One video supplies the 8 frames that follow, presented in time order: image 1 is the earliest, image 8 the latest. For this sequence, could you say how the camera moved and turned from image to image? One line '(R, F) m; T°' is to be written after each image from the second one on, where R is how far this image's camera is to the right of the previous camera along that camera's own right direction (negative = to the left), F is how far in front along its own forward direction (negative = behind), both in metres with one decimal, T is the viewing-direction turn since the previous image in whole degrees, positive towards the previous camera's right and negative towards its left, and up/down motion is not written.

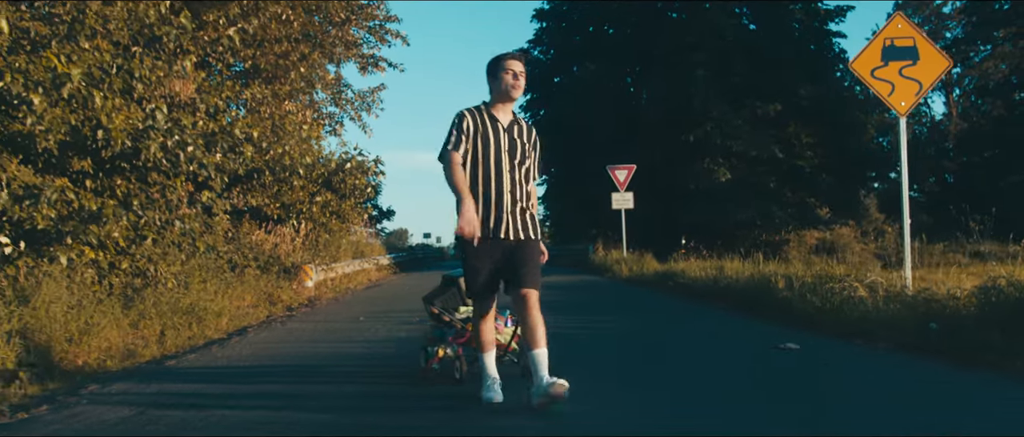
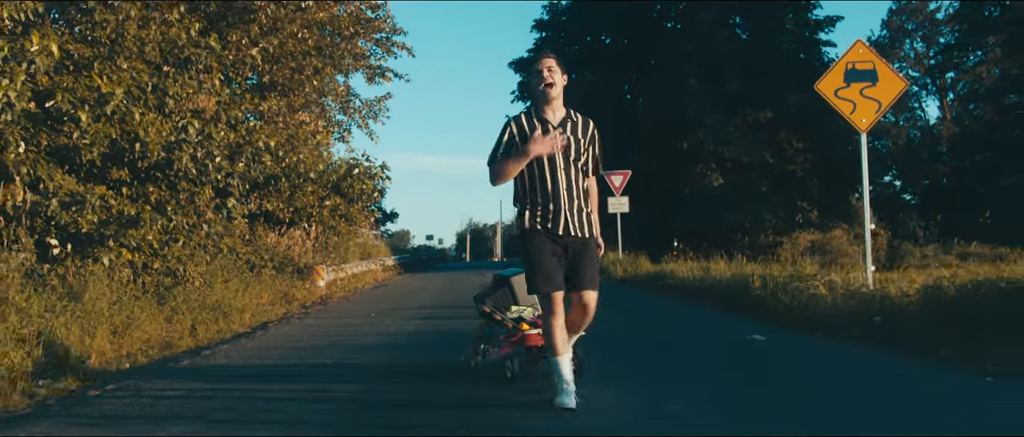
(0.0, -0.9) m; 0°
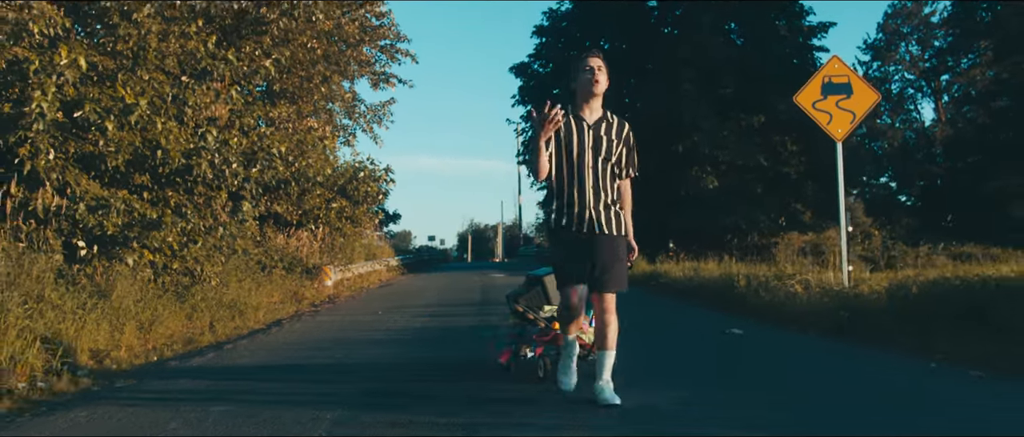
(0.0, -0.6) m; 0°
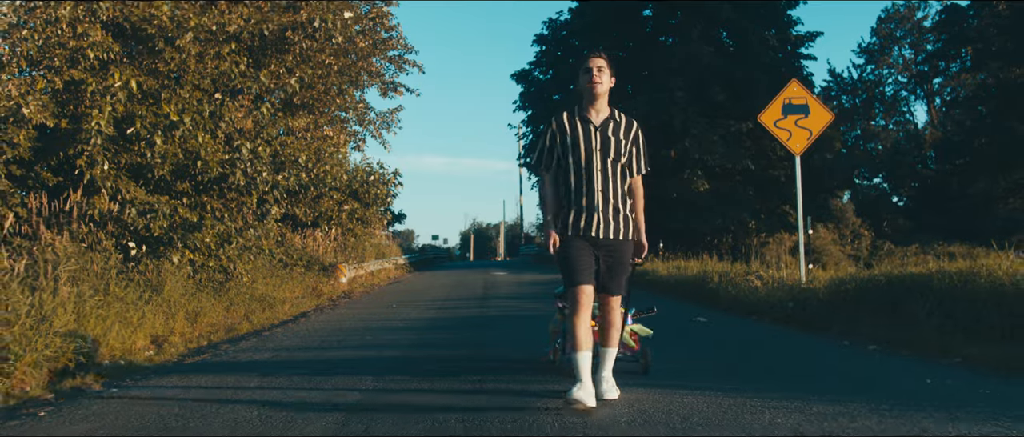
(0.0, -1.4) m; 0°
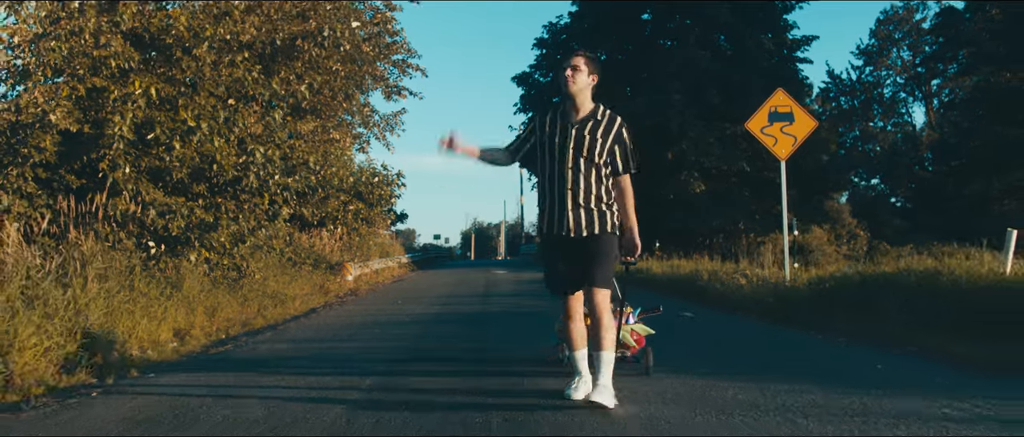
(0.0, -0.6) m; 0°
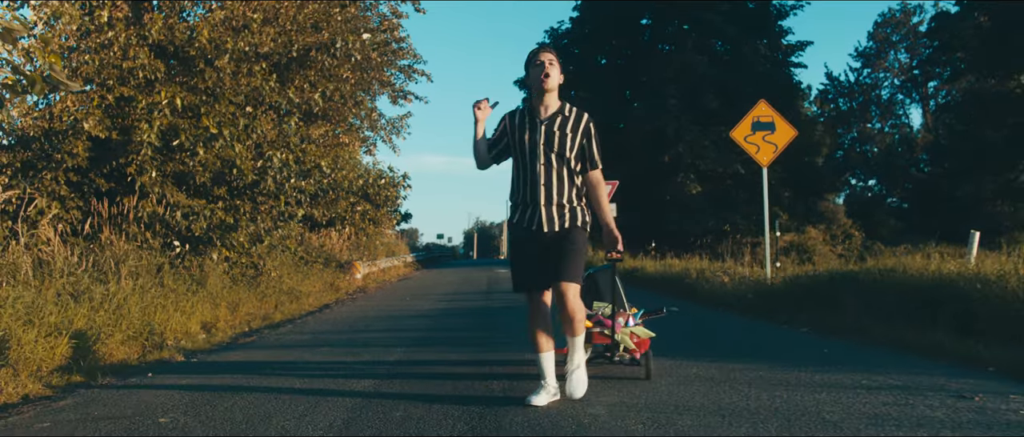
(0.0, -0.9) m; 0°
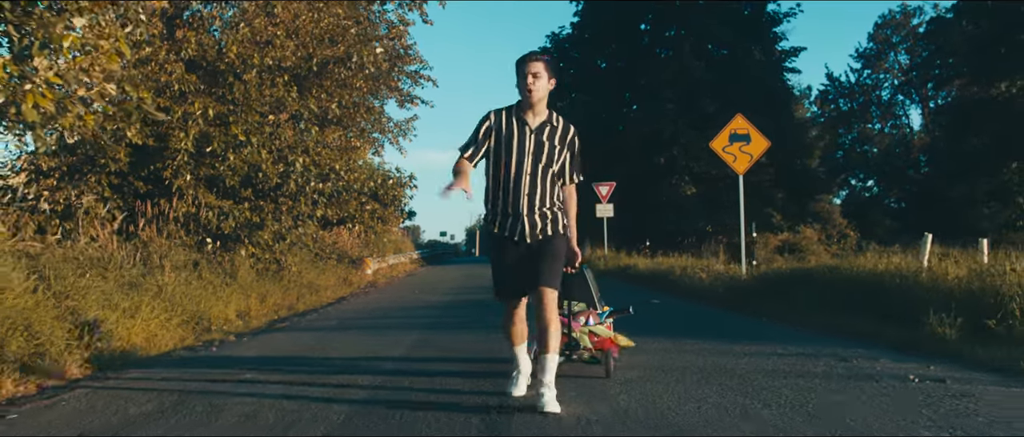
(0.0, -1.4) m; 0°
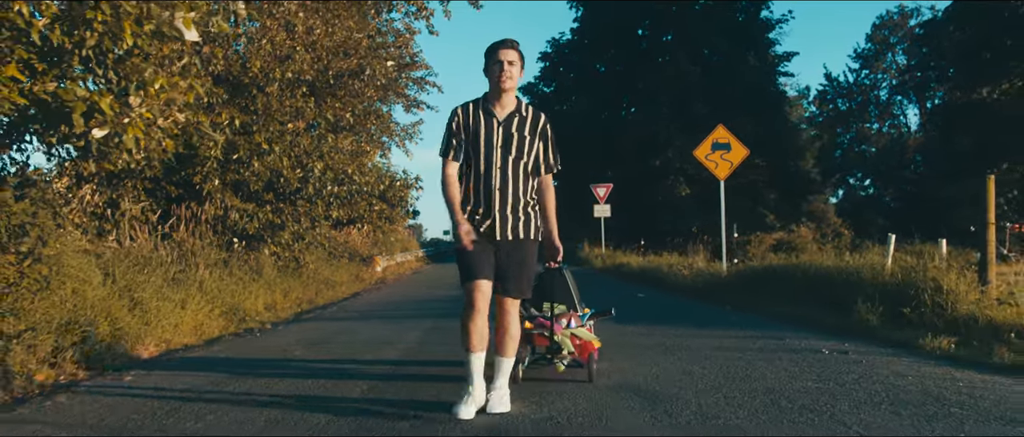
(0.0, -1.3) m; 0°
